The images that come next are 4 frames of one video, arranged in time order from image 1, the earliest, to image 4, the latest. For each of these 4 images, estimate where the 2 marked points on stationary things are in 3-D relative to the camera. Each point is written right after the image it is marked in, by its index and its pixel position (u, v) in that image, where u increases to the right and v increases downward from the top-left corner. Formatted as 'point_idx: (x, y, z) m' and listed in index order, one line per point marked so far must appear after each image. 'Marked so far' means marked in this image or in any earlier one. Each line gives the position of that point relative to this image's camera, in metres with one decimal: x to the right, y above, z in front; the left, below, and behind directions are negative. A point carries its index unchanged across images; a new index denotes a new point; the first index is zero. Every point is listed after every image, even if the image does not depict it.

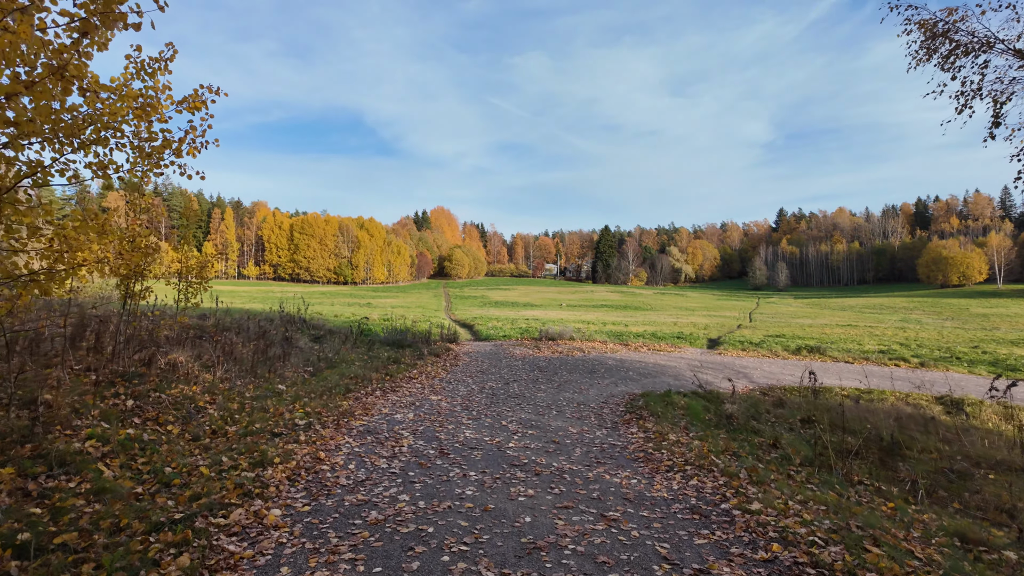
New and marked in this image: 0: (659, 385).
0: (+4.1, -2.8, +16.7) m
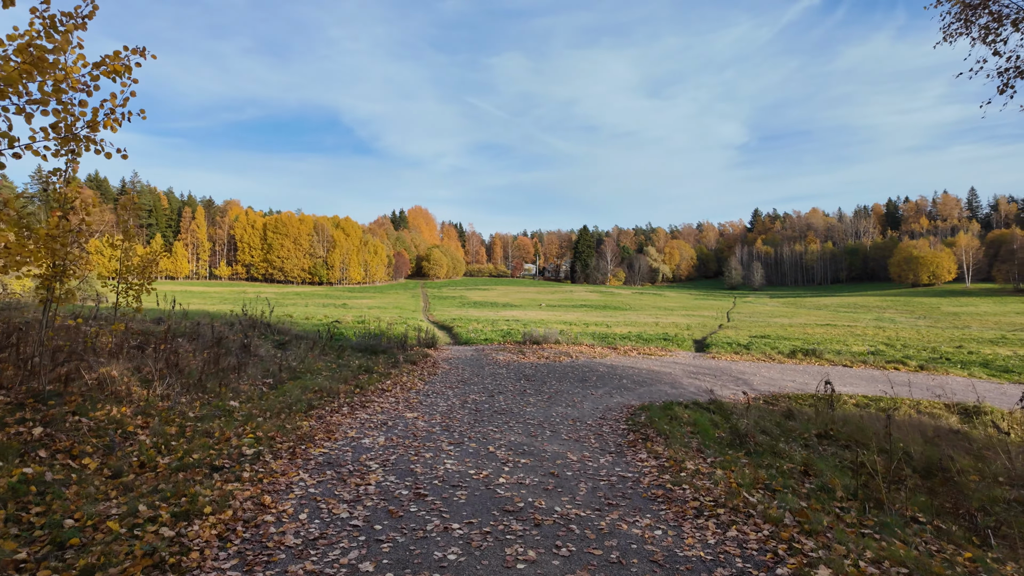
0: (+3.7, -2.8, +15.3) m
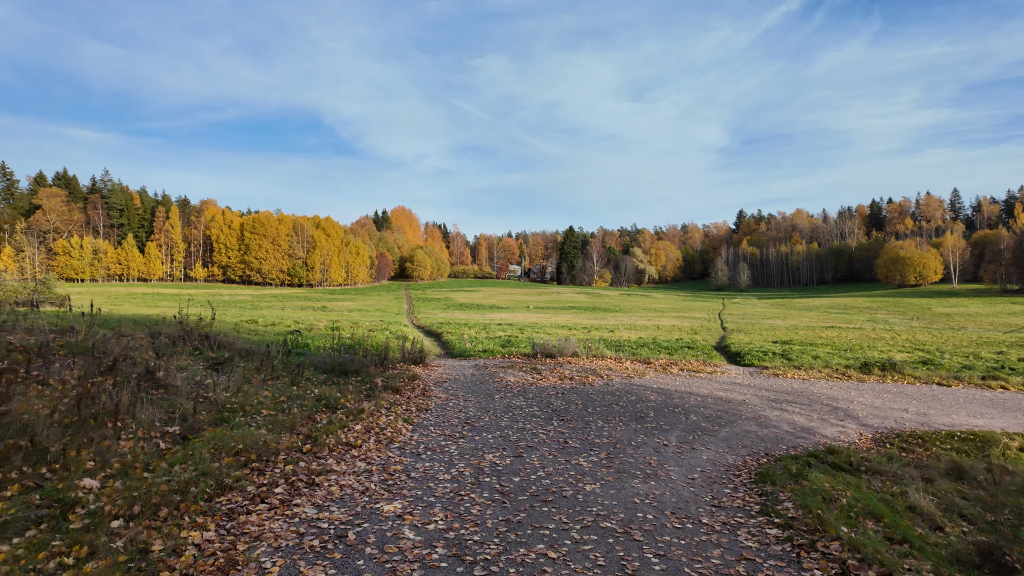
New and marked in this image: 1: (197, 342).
0: (+4.3, -2.8, +10.5) m
1: (-8.8, -1.5, +16.6) m
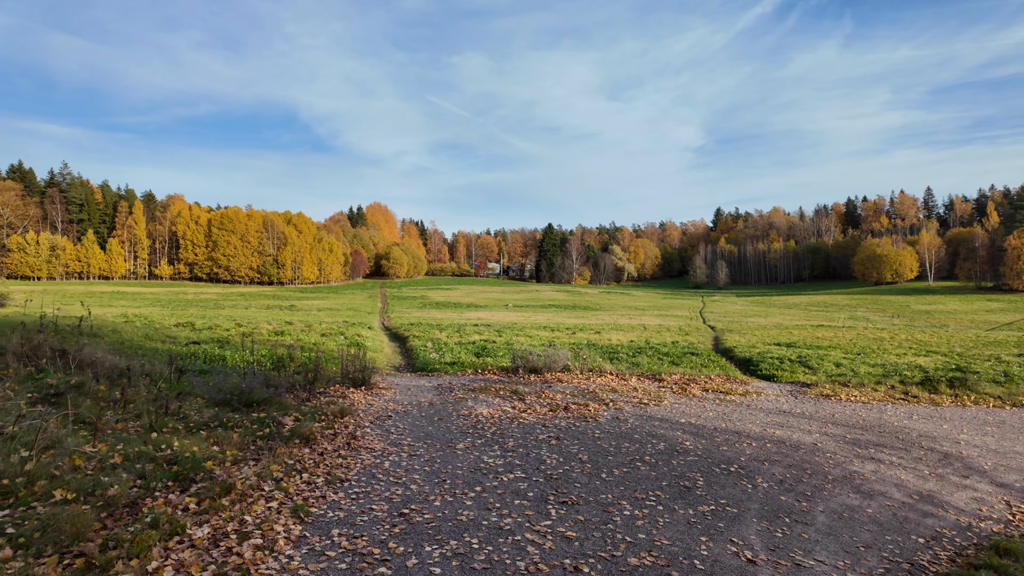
0: (+3.9, -2.7, +6.3) m
1: (-9.4, -1.4, +11.9) m
